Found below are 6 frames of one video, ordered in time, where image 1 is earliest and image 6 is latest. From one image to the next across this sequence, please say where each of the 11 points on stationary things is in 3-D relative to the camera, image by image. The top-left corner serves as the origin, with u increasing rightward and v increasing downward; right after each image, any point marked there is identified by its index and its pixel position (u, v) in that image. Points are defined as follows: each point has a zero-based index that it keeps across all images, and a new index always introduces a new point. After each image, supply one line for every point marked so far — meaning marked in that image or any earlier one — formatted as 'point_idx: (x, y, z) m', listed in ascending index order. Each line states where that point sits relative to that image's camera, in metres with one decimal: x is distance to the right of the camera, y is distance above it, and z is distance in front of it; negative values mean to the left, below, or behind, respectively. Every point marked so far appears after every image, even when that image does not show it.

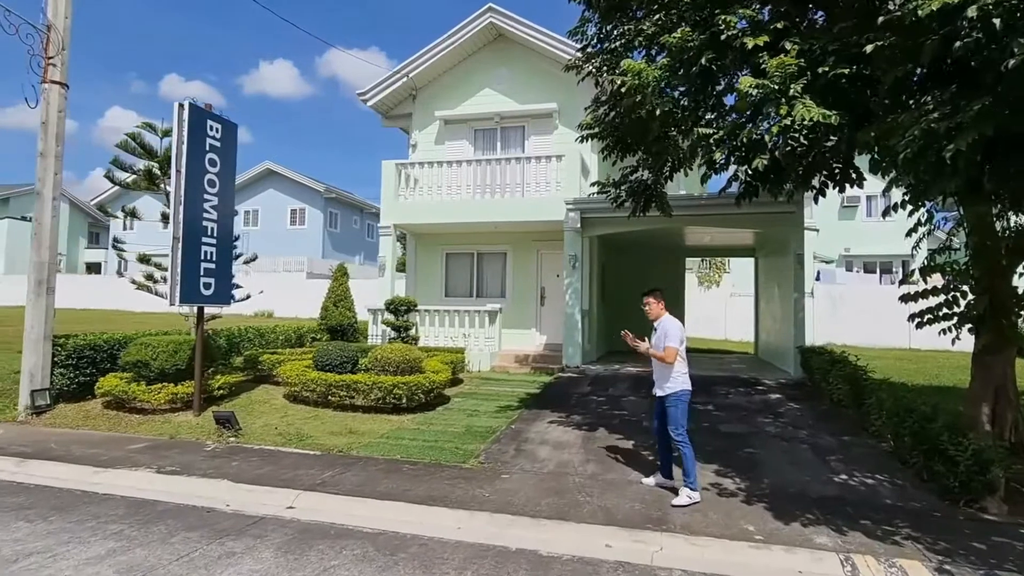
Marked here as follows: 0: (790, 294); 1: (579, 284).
0: (+5.1, -0.1, +11.1) m
1: (+1.3, +0.1, +11.7) m
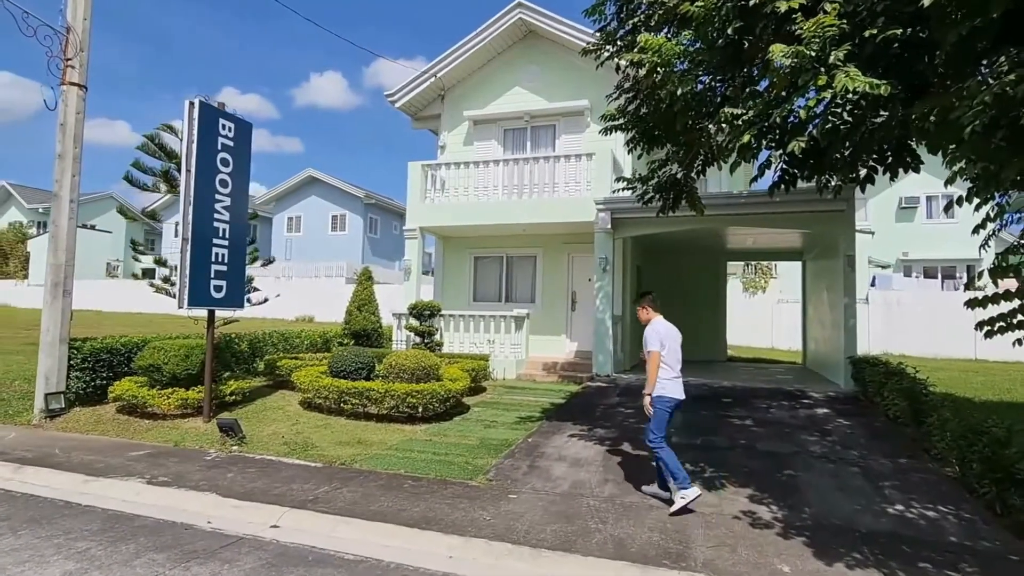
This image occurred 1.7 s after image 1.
0: (+5.6, -0.2, +10.3) m
1: (+1.8, 0.0, +11.1) m
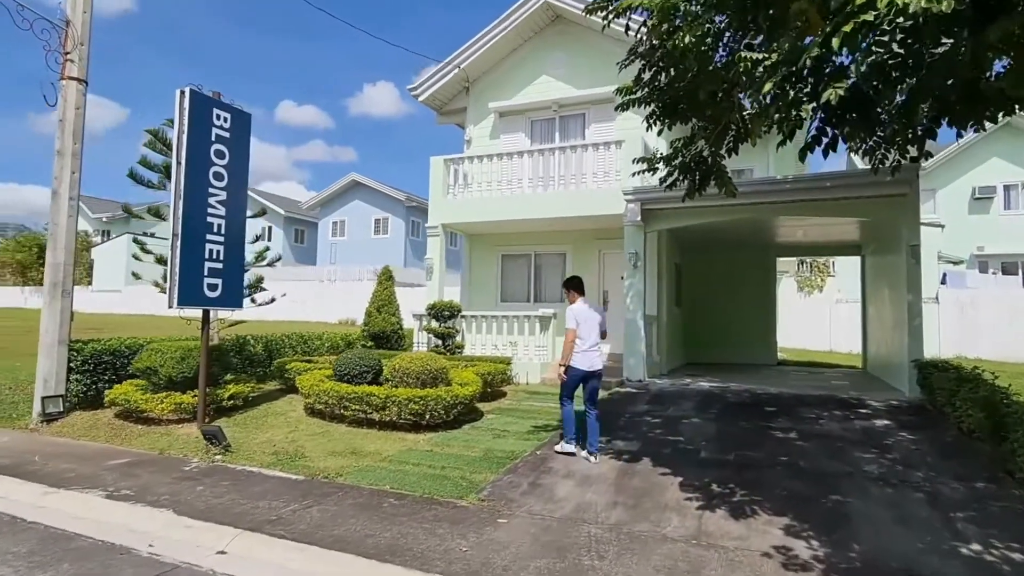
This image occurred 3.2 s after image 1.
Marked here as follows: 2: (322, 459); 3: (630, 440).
0: (+5.9, -0.1, +9.1) m
1: (+2.2, 0.0, +10.2) m
2: (-1.9, -1.7, +6.2) m
3: (+1.3, -1.6, +6.6) m
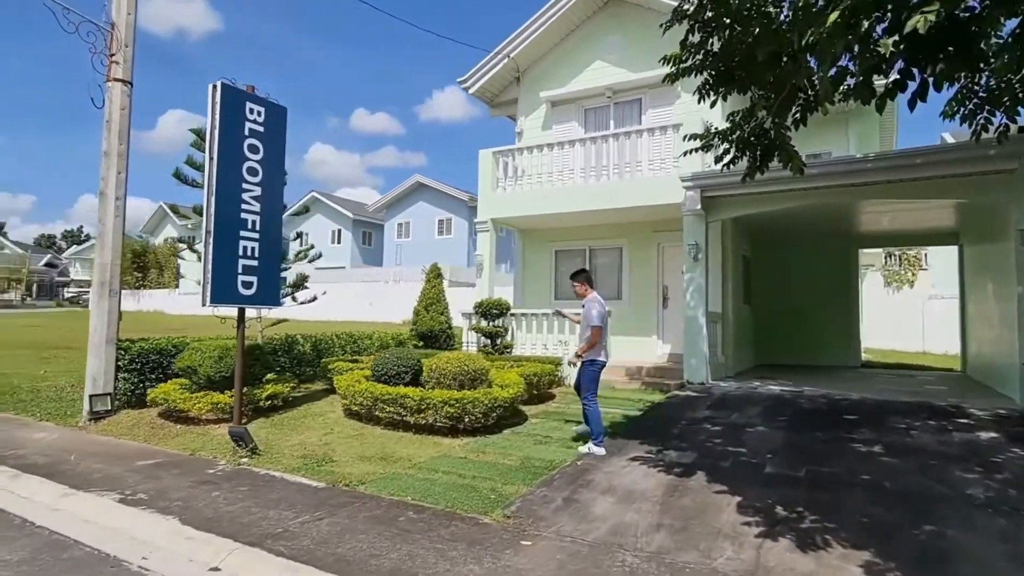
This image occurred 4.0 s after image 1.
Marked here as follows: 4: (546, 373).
0: (+6.5, 0.0, +7.9) m
1: (+3.0, +0.1, +9.4) m
2: (-1.6, -1.7, +5.9) m
3: (+1.7, -1.6, +5.9) m
4: (+0.5, -1.2, +8.6) m
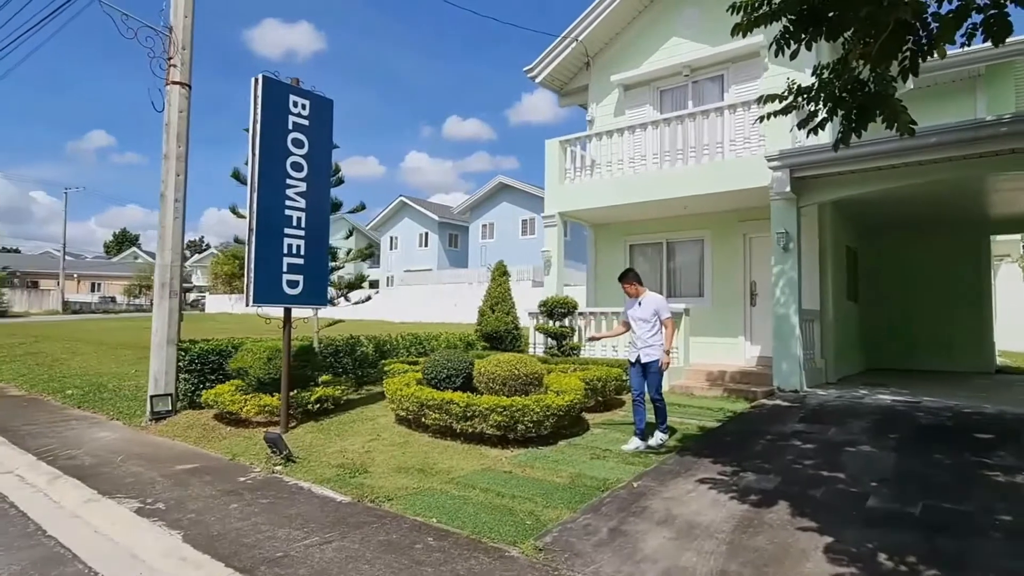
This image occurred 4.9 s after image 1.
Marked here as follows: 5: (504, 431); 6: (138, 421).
0: (+7.1, +0.1, +6.2) m
1: (+3.9, +0.2, +8.3) m
2: (-1.1, -1.7, +5.4) m
3: (+2.1, -1.5, +5.0) m
4: (+1.3, -1.2, +7.8) m
5: (-0.1, -1.4, +6.1) m
6: (-4.7, -1.7, +7.7) m
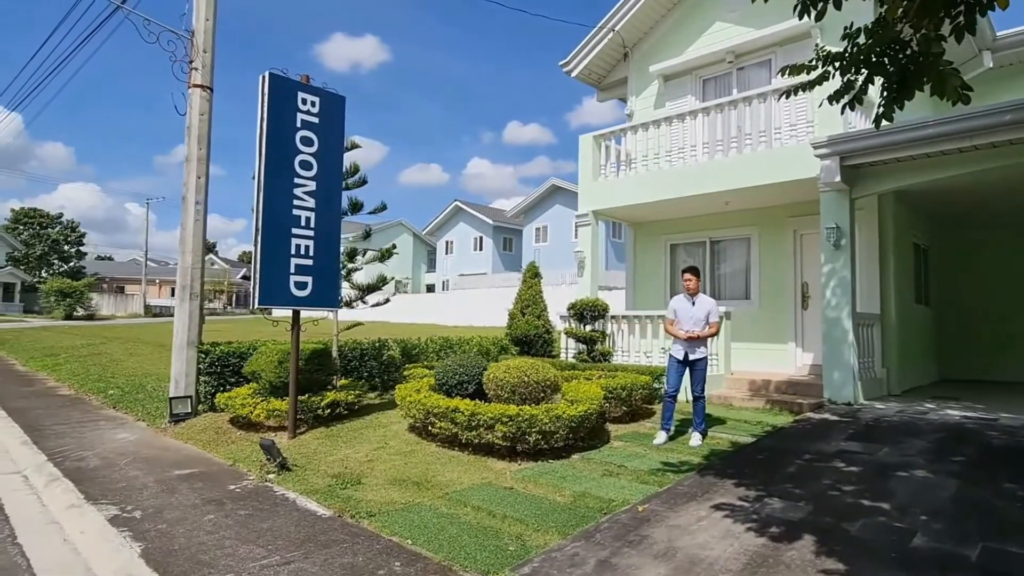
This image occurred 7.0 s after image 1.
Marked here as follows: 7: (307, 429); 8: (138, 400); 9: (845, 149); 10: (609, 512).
0: (+7.2, +0.1, +5.1) m
1: (+4.1, +0.2, +7.5) m
2: (-1.1, -1.7, +5.1) m
3: (+2.0, -1.5, +4.3) m
4: (+1.5, -1.2, +7.3) m
5: (0.0, -1.4, +5.7) m
6: (-4.5, -1.7, +7.8) m
7: (-2.3, -1.6, +6.9) m
8: (-5.8, -1.7, +9.4) m
9: (+4.0, +1.6, +7.3) m
10: (+0.7, -1.6, +4.3) m
